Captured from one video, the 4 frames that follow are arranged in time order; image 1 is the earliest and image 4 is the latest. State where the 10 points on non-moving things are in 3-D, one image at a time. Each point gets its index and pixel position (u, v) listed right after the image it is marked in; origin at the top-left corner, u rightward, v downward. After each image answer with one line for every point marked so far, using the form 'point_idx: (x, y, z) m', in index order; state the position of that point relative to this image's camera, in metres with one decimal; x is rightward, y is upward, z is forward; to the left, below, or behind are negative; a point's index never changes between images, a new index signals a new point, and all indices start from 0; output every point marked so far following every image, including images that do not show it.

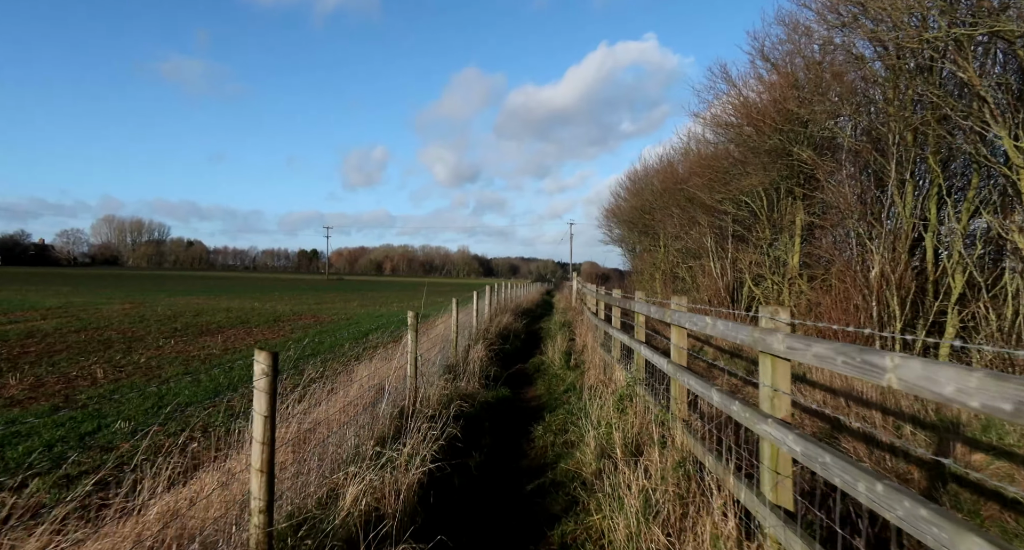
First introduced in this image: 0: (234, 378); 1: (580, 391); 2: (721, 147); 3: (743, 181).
0: (-3.4, -1.3, +7.1) m
1: (+0.7, -1.2, +6.1) m
2: (+5.2, +3.1, +14.0) m
3: (+5.5, +2.2, +13.5) m
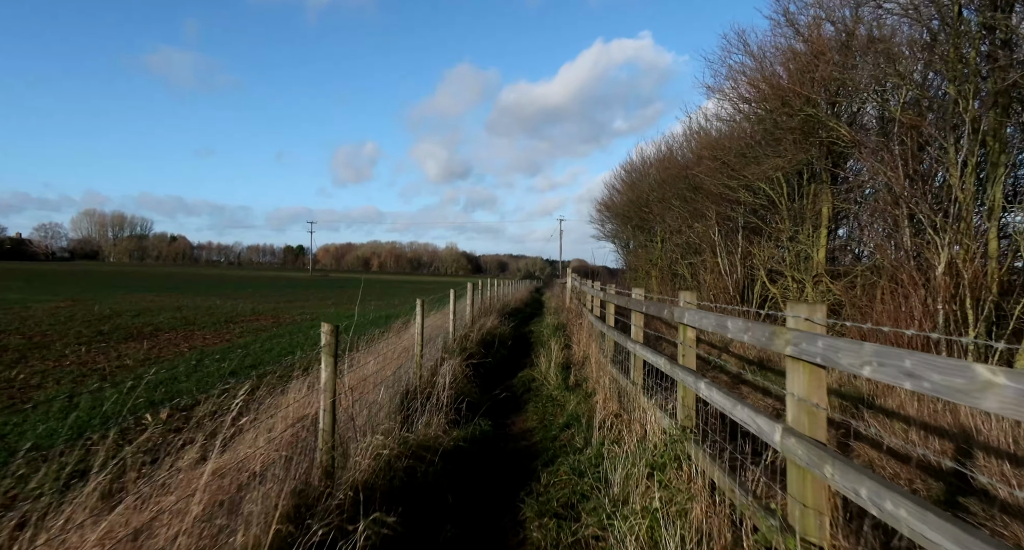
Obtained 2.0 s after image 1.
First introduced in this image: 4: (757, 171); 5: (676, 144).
0: (-3.6, -1.2, +5.3) m
1: (+0.6, -1.2, +4.4) m
2: (+4.9, +3.2, +12.4) m
3: (+5.2, +2.3, +11.9) m
4: (+5.2, +2.2, +12.1) m
5: (+5.7, +4.5, +19.7) m
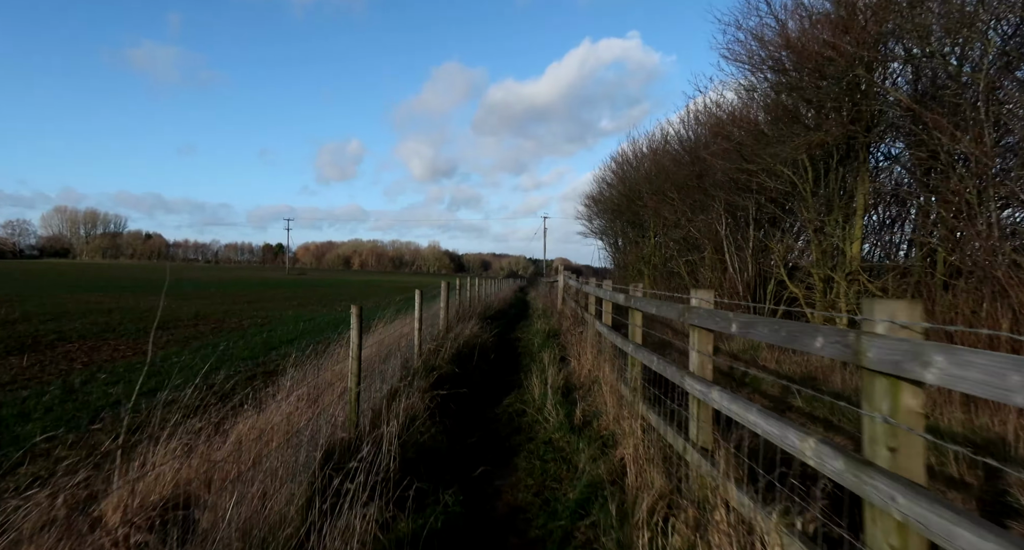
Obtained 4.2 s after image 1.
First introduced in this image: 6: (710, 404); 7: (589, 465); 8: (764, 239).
0: (-3.7, -1.2, +3.5) m
1: (+0.5, -1.2, +2.7) m
2: (+4.6, +3.2, +10.7) m
3: (+4.9, +2.3, +10.3) m
4: (+4.9, +2.3, +10.4) m
5: (+5.1, +4.6, +18.1) m
6: (+0.8, -0.5, +2.4) m
7: (+0.5, -1.2, +3.5) m
8: (+5.7, +0.8, +12.8) m
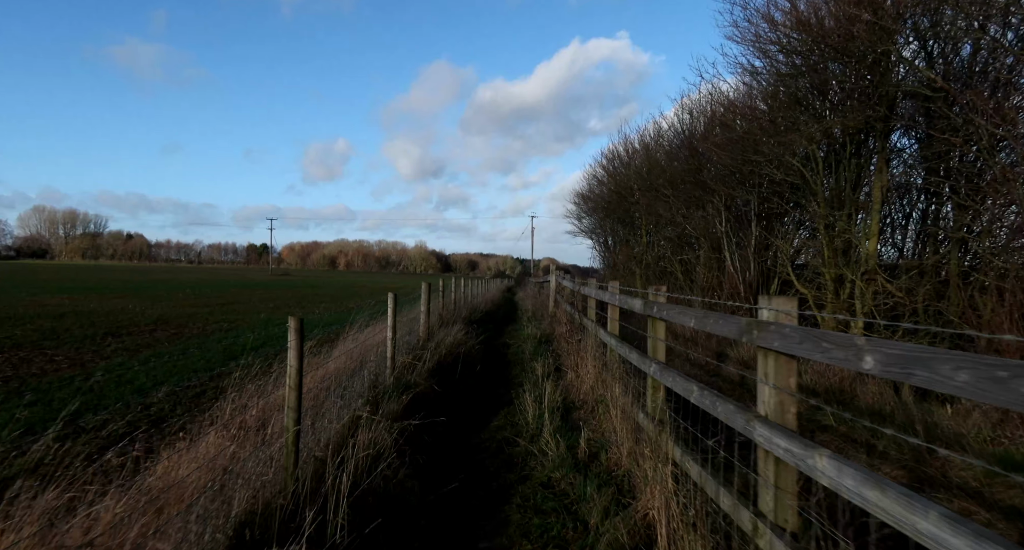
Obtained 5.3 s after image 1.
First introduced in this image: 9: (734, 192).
0: (-3.8, -1.2, +2.5) m
1: (+0.5, -1.2, +1.8) m
2: (+4.4, +3.3, +10.0) m
3: (+4.7, +2.3, +9.5) m
4: (+4.7, +2.3, +9.7) m
5: (+4.8, +4.6, +17.4) m
6: (+0.8, -0.5, +1.5) m
7: (+0.4, -1.2, +2.7) m
8: (+5.4, +0.8, +12.1) m
9: (+4.9, +1.8, +12.4) m
